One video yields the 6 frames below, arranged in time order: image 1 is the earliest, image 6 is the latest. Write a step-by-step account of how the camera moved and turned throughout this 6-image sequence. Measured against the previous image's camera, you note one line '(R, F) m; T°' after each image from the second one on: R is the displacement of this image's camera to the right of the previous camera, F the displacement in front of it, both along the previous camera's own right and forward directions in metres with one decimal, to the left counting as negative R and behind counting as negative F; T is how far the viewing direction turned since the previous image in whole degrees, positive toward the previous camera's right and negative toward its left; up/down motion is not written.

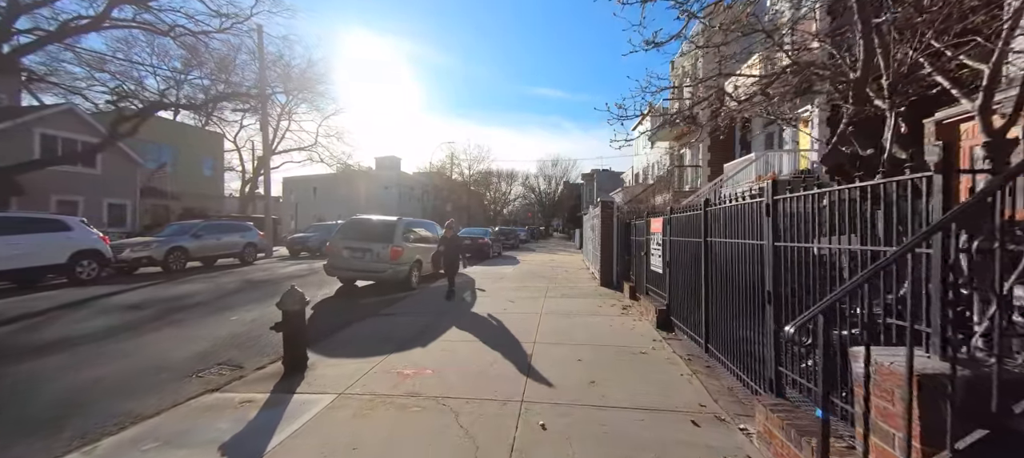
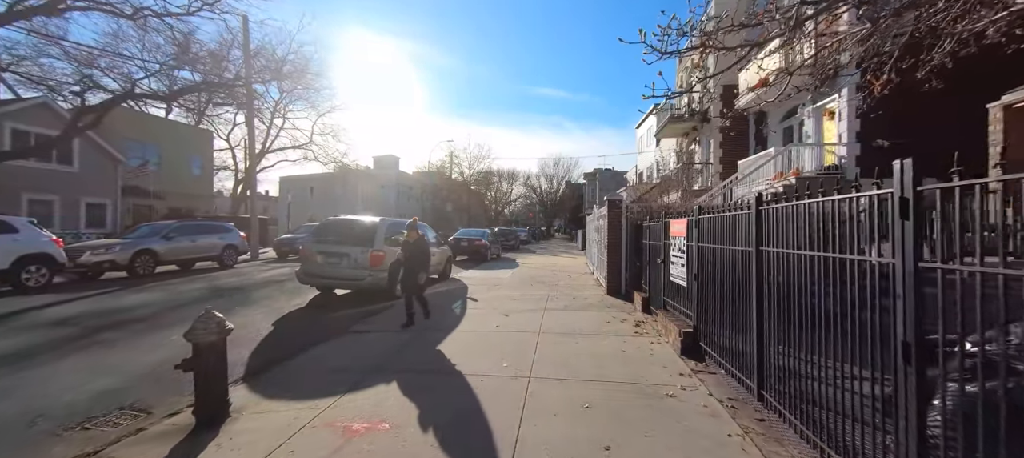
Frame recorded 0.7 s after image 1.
(+0.1, +1.1) m; 0°
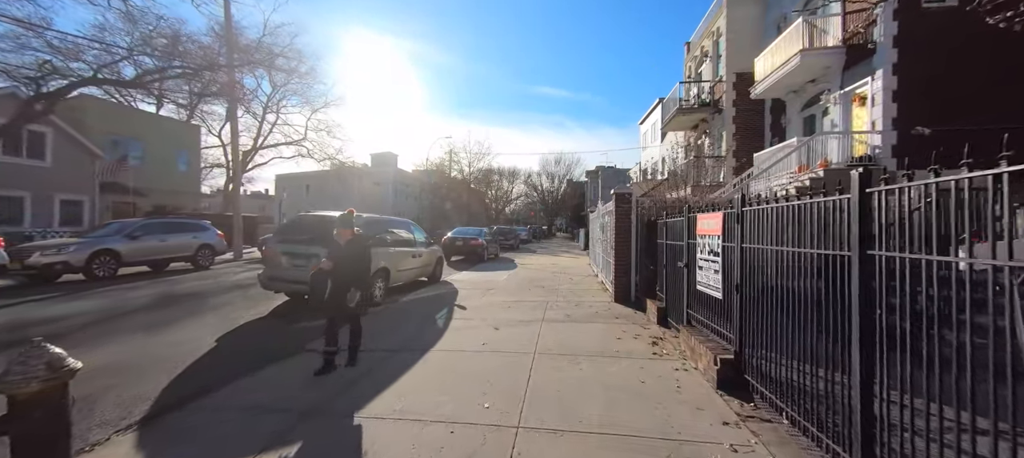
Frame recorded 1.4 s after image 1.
(+0.2, +1.1) m; 0°
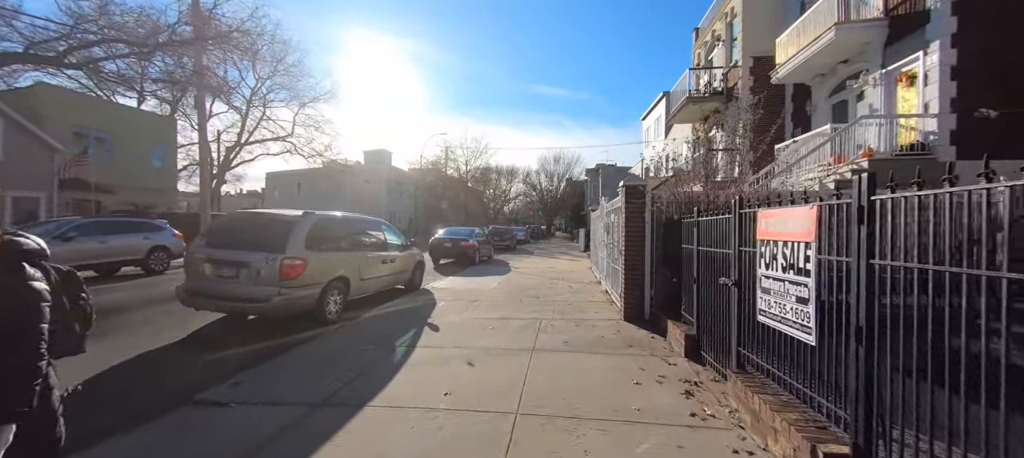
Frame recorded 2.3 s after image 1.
(+0.3, +1.5) m; 0°
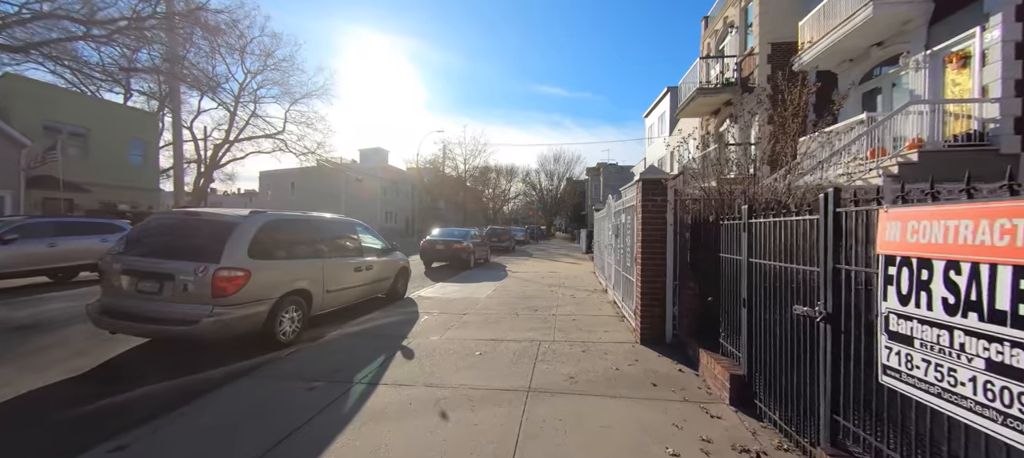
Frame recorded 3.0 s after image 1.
(+0.1, +1.2) m; 0°
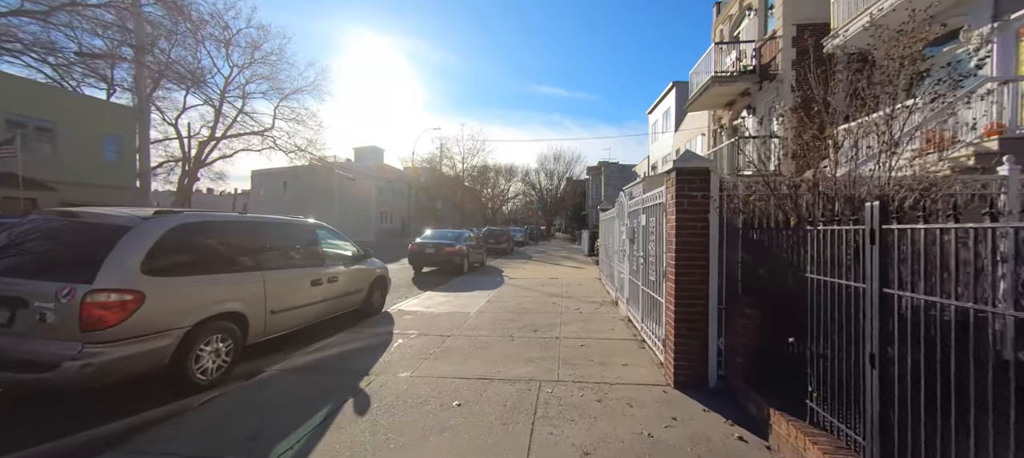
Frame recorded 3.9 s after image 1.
(+0.1, +1.3) m; 0°
